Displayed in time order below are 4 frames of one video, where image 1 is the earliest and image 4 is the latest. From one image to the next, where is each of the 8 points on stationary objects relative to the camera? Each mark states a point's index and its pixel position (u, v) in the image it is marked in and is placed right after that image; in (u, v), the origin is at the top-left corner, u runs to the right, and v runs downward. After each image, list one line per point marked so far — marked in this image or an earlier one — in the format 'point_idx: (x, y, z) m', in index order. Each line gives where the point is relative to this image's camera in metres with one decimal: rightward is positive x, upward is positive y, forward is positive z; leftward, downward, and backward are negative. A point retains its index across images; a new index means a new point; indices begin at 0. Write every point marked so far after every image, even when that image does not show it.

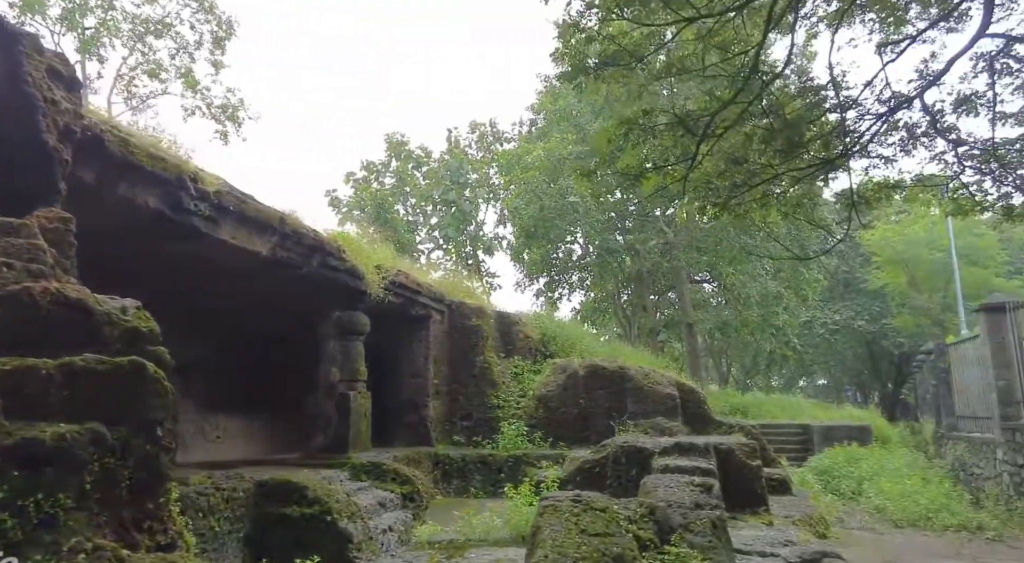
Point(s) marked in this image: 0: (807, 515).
0: (+2.9, -2.3, +7.1) m
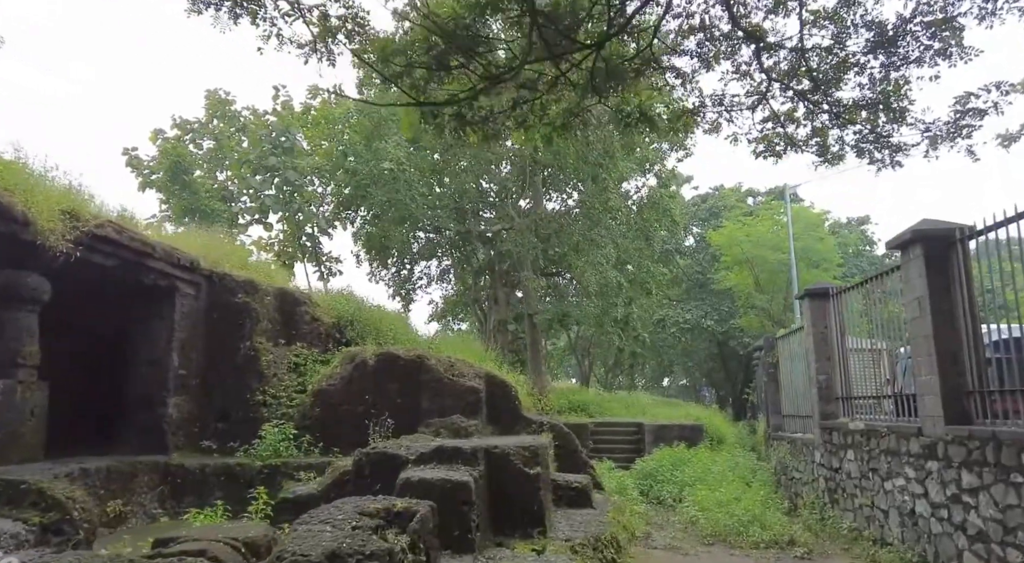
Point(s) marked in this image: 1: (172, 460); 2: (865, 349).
0: (+0.7, -2.0, +5.8) m
1: (-3.6, -1.9, +7.6) m
2: (+3.3, -0.6, +6.8) m
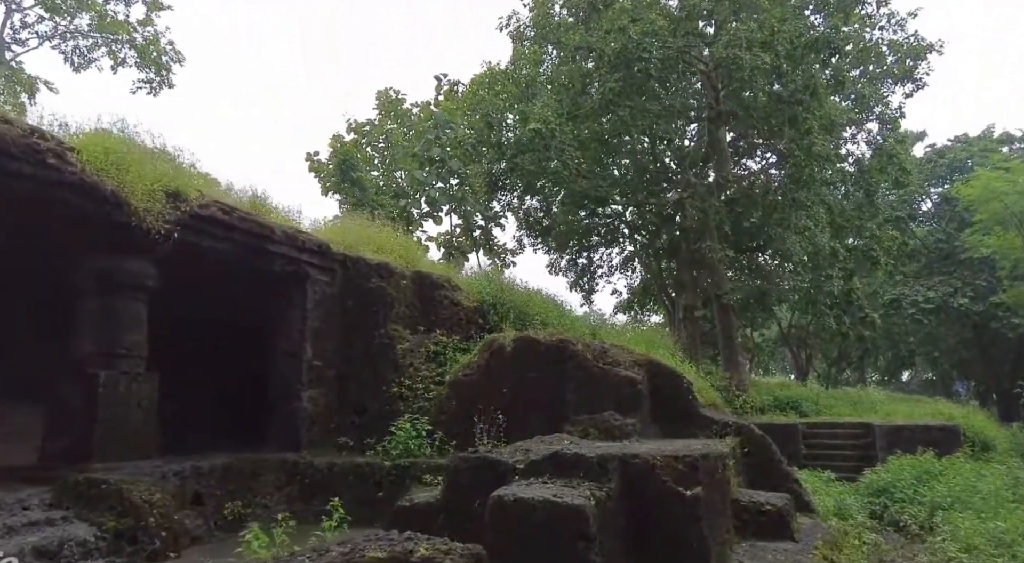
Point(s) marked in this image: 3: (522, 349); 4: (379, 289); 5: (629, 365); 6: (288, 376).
0: (+1.5, -1.7, +4.0) m
1: (-2.0, -1.7, +6.9) m
2: (+4.3, -0.1, +4.2) m
3: (+0.1, -0.6, +6.8) m
4: (-1.4, -0.1, +7.8) m
5: (+1.1, -0.8, +6.7) m
6: (-2.3, -0.9, +7.3) m
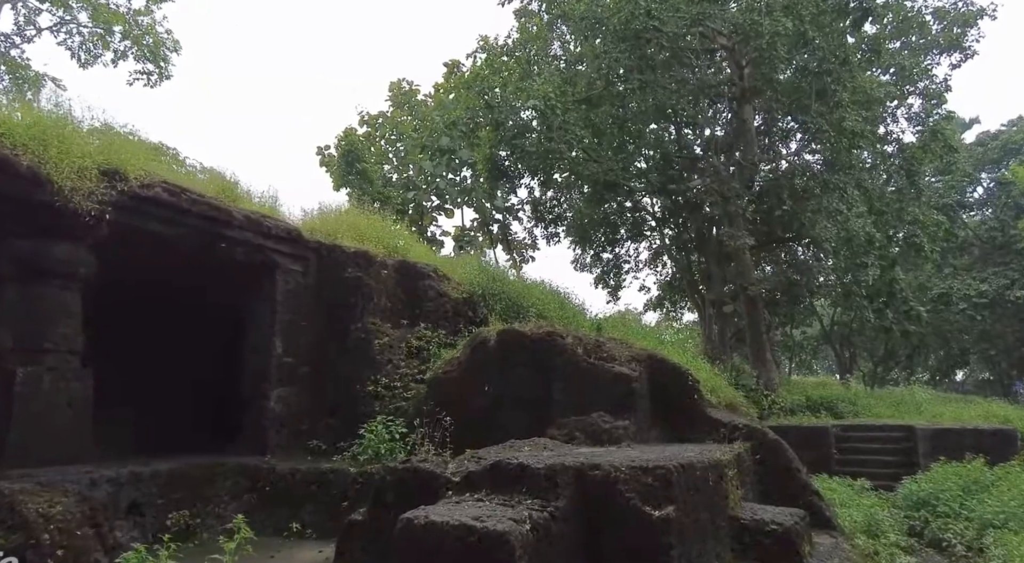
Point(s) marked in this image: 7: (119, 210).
0: (+1.2, -1.5, +3.2) m
1: (-2.2, -1.6, +6.3) m
2: (+4.0, 0.0, +3.2) m
3: (0.0, -0.5, +6.0) m
4: (-1.6, 0.0, +7.1) m
5: (+1.0, -0.6, +6.0) m
6: (-2.5, -0.8, +6.7) m
7: (-2.9, +0.5, +5.4) m
